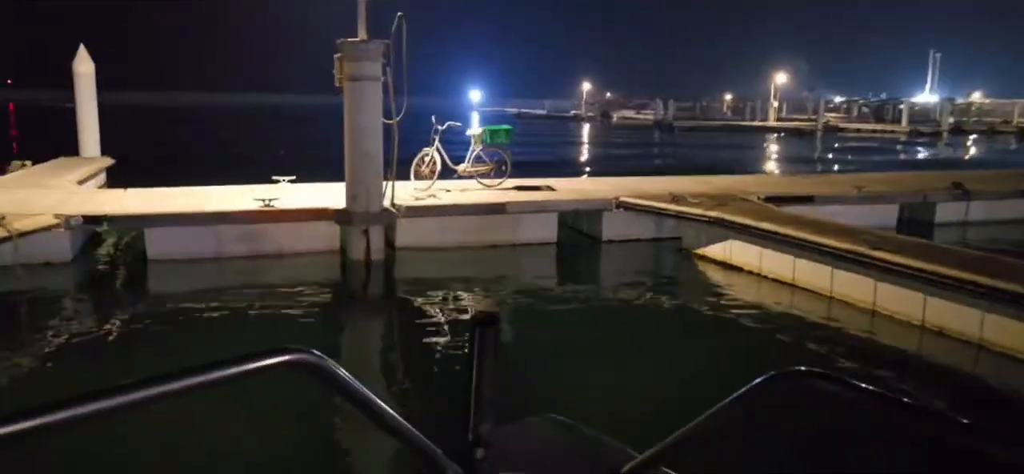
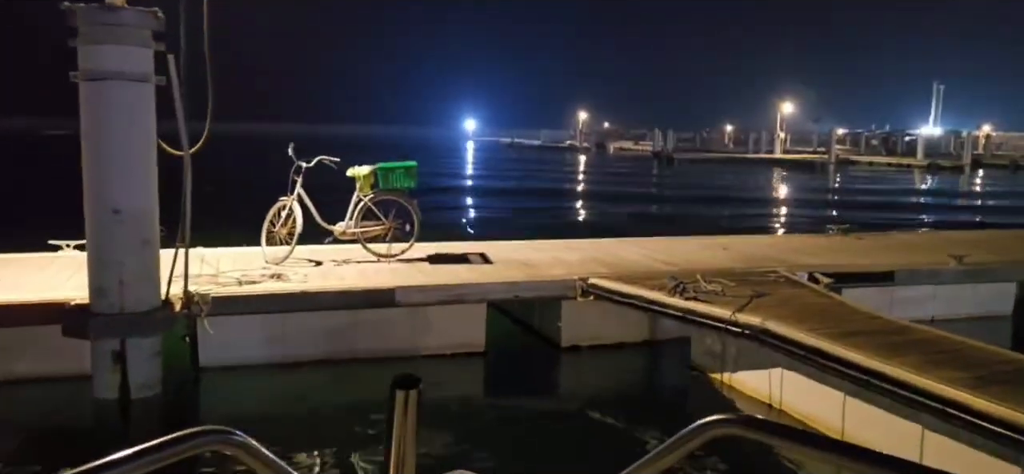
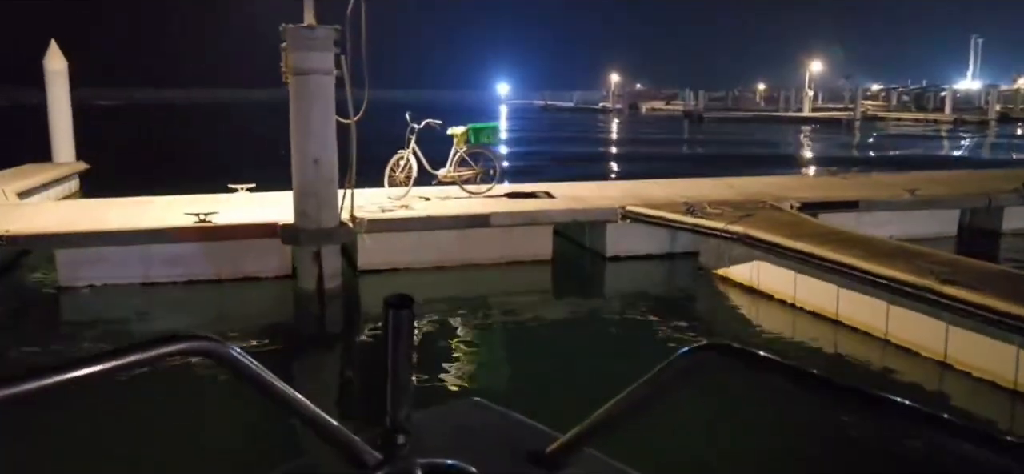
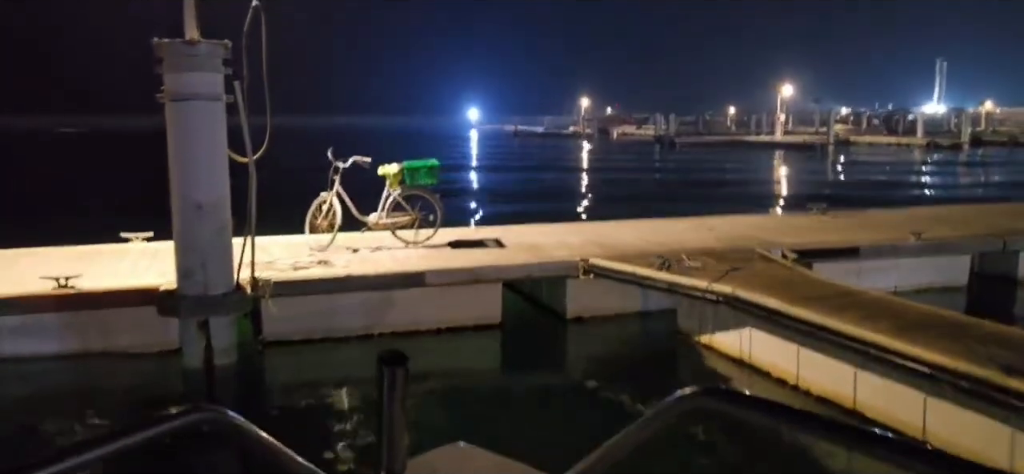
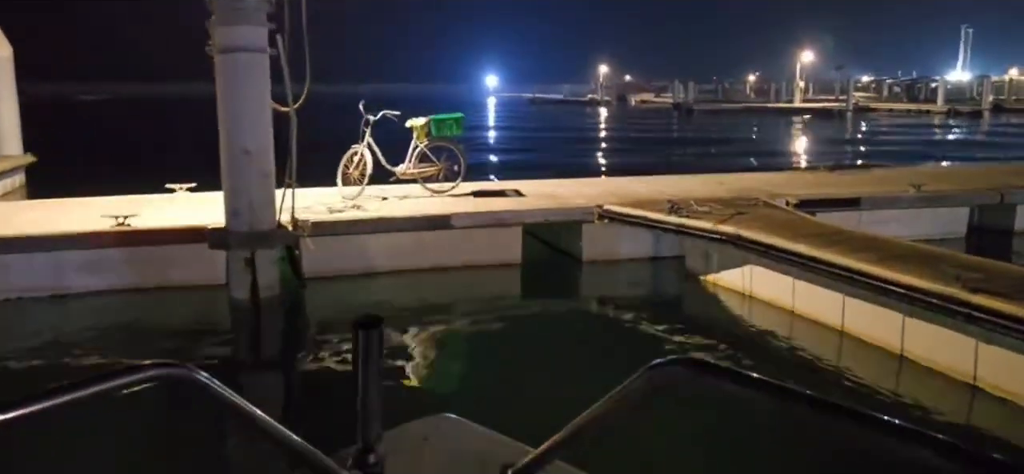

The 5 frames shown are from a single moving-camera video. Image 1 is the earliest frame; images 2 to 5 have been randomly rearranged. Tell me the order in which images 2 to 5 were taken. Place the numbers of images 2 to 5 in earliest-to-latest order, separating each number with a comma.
3, 5, 4, 2
